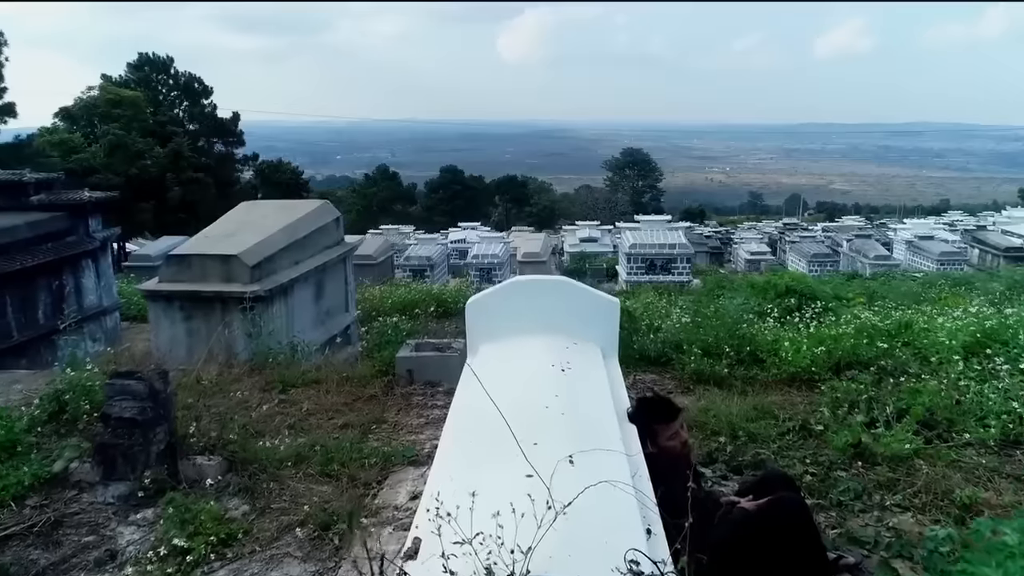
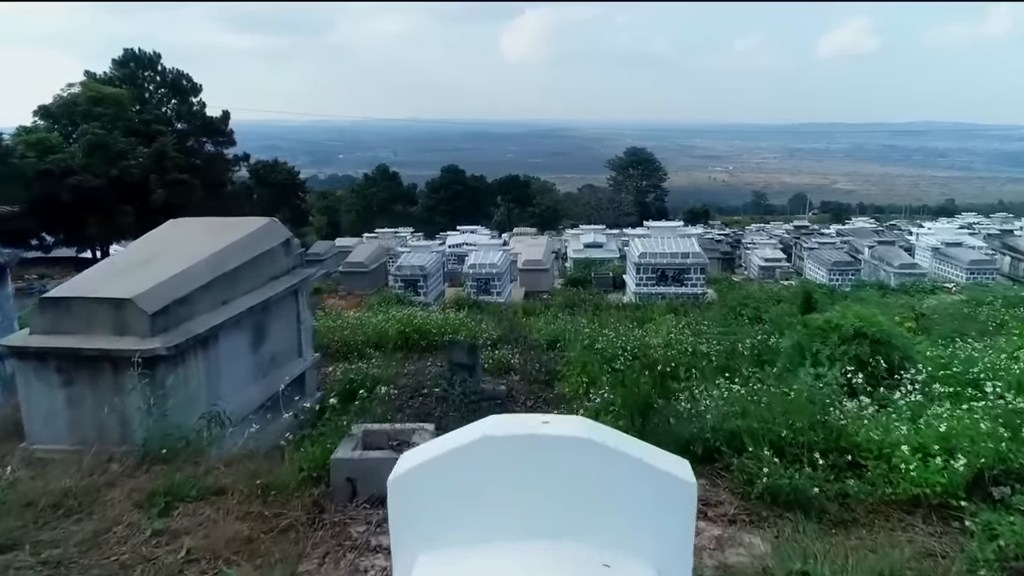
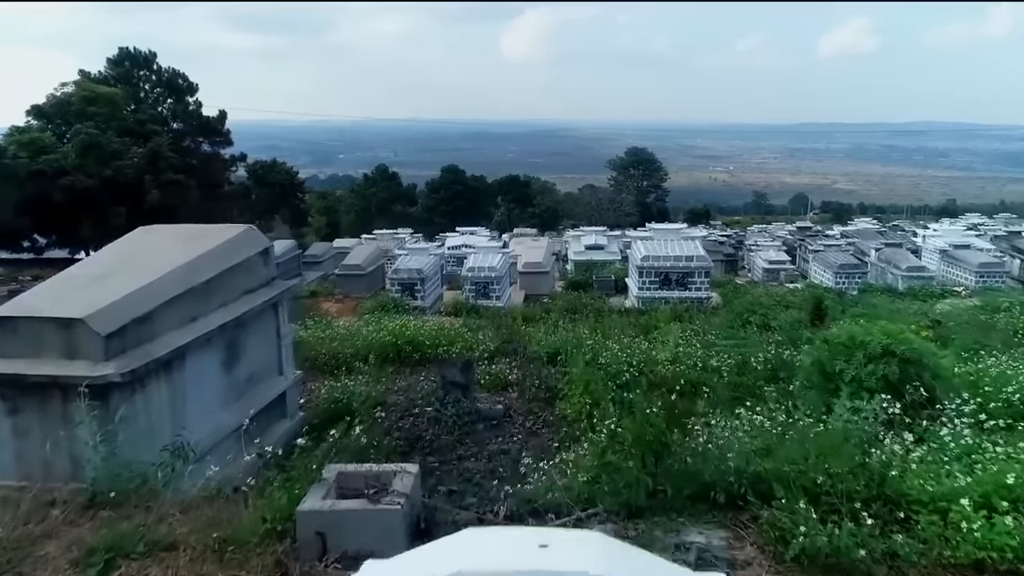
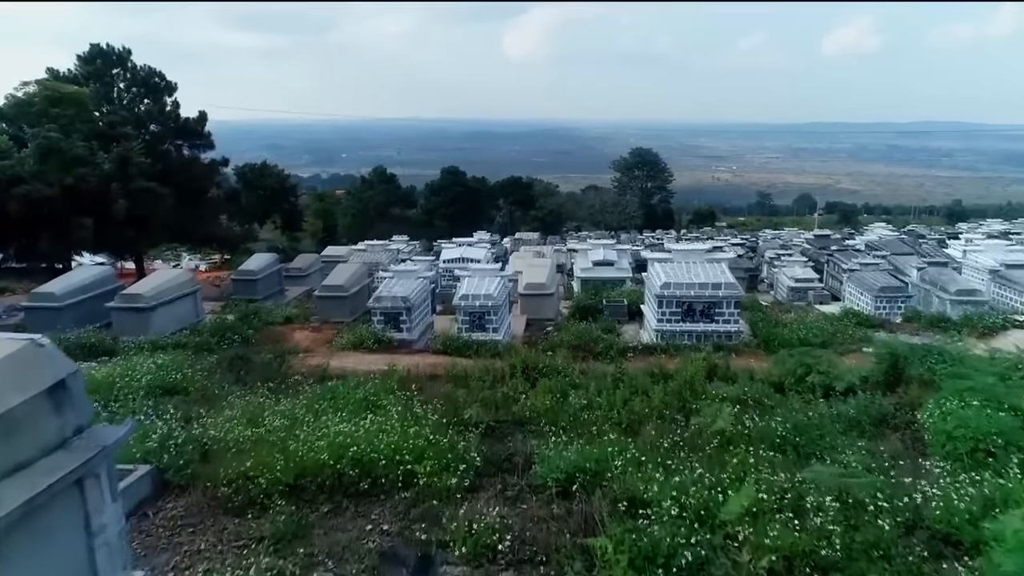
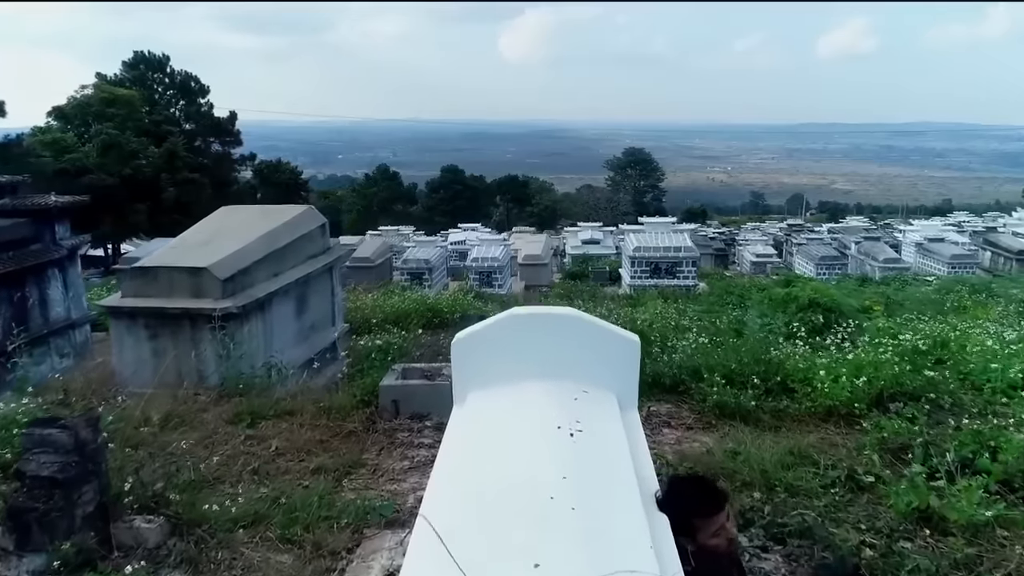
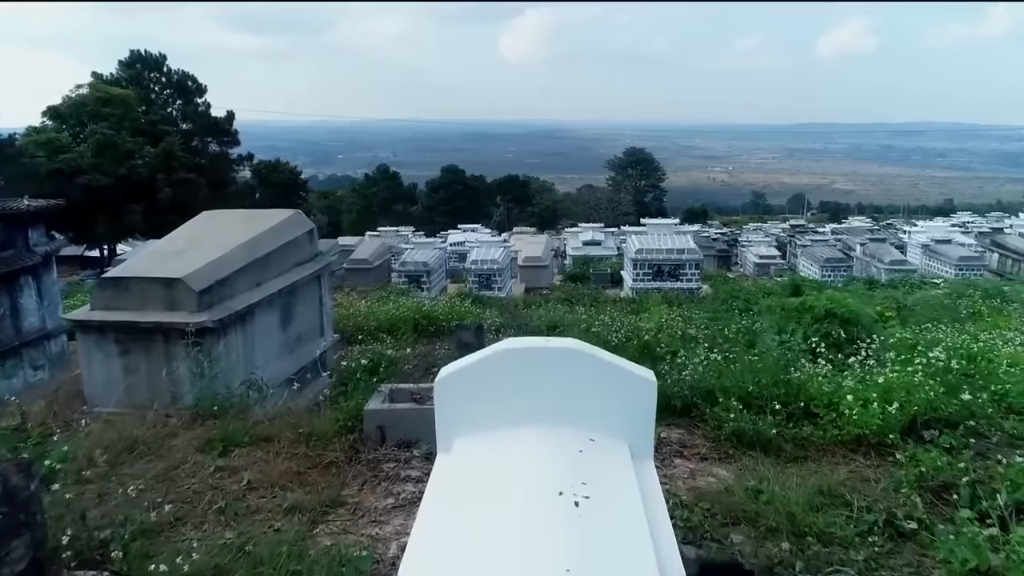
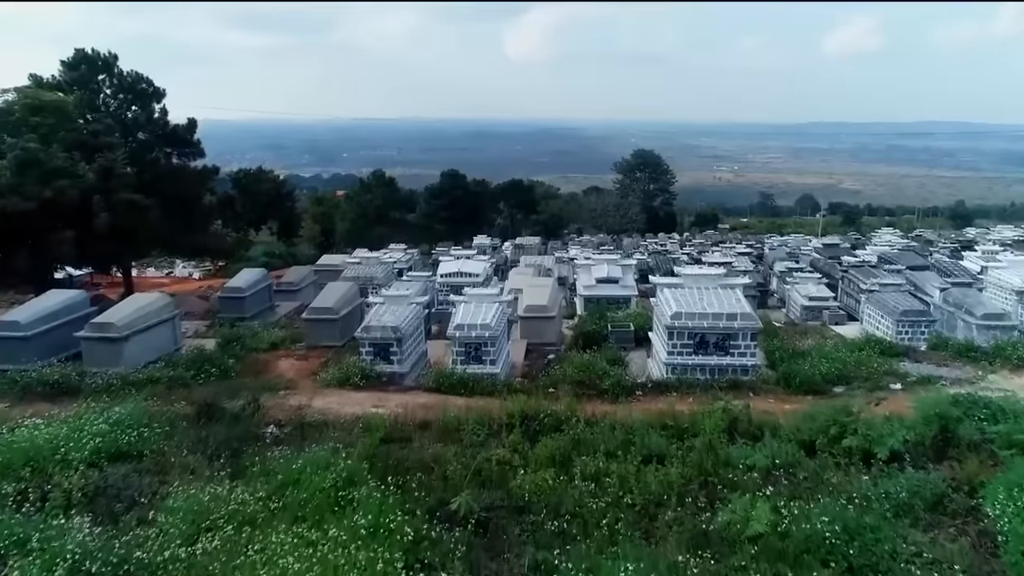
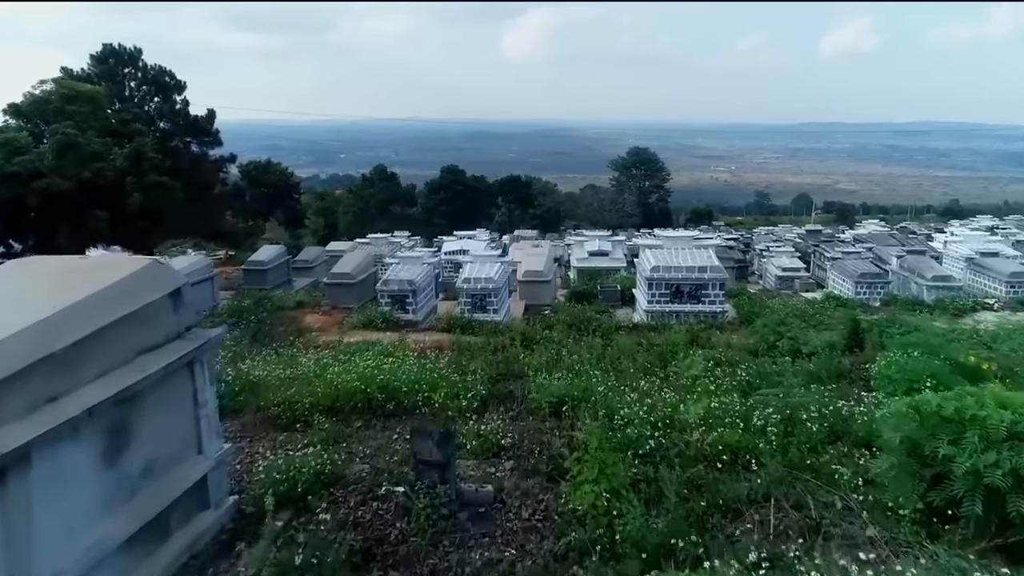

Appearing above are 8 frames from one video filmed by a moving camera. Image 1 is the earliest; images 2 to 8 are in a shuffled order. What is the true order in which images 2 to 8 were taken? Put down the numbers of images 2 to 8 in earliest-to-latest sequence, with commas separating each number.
5, 6, 2, 3, 8, 4, 7
